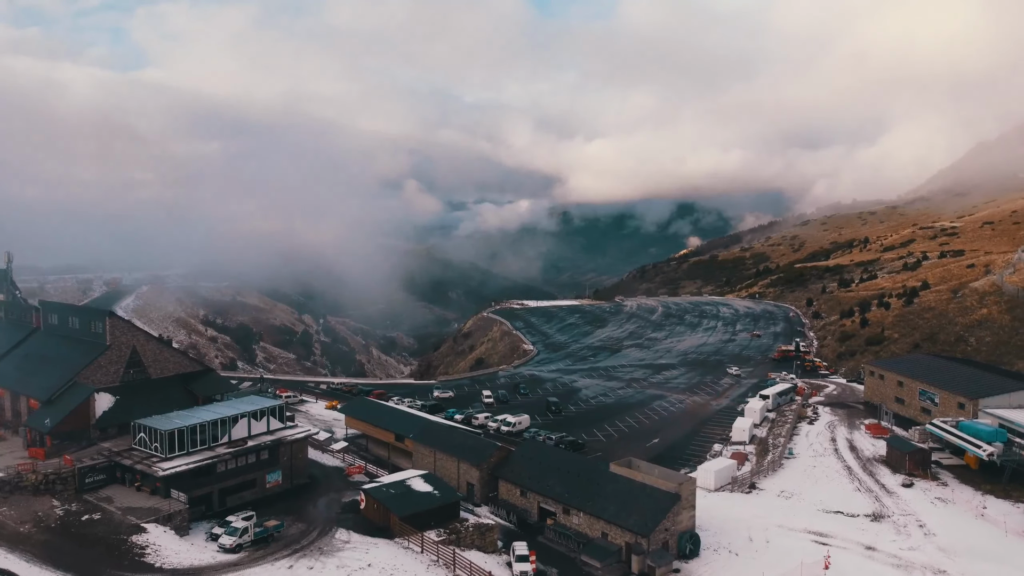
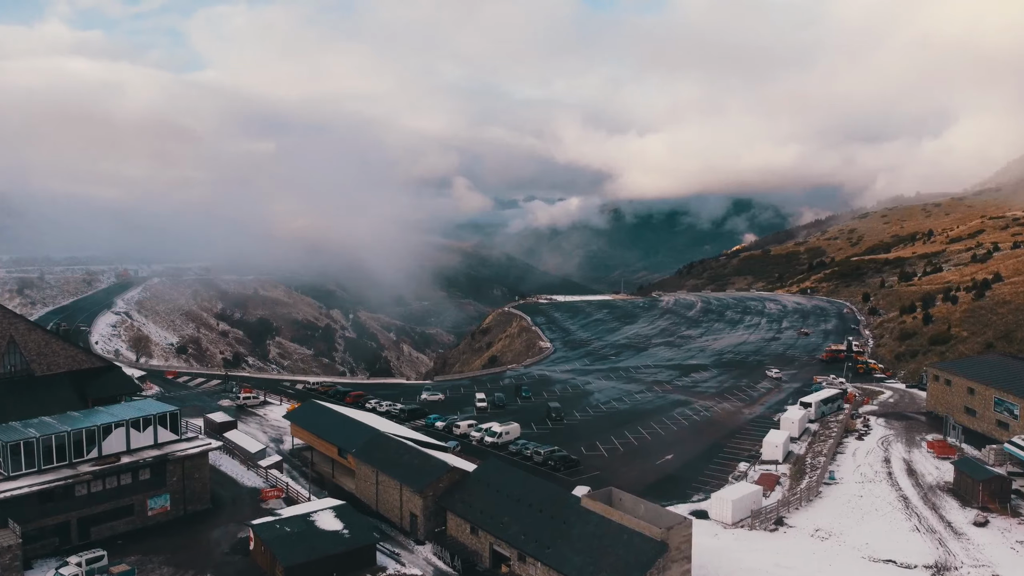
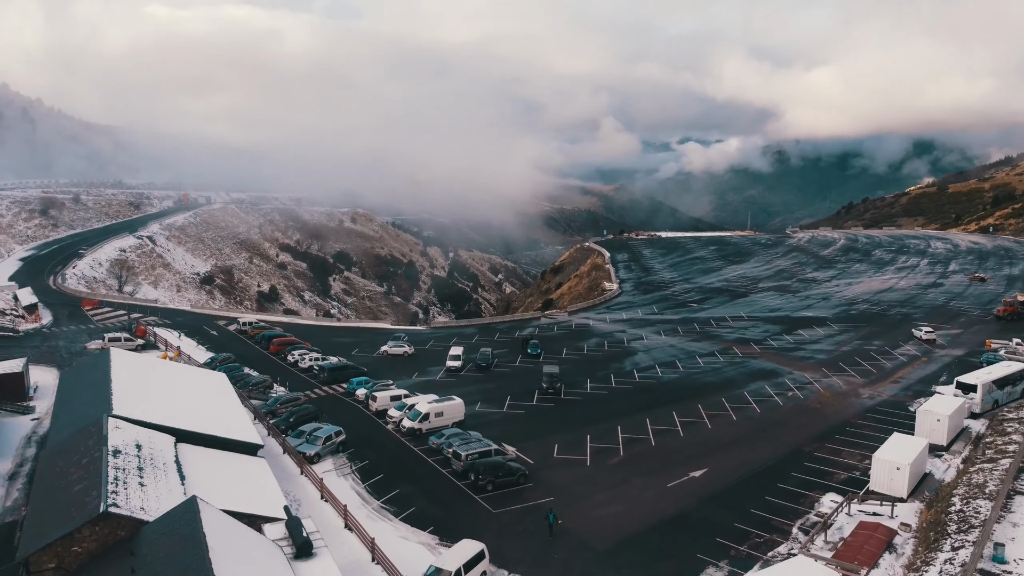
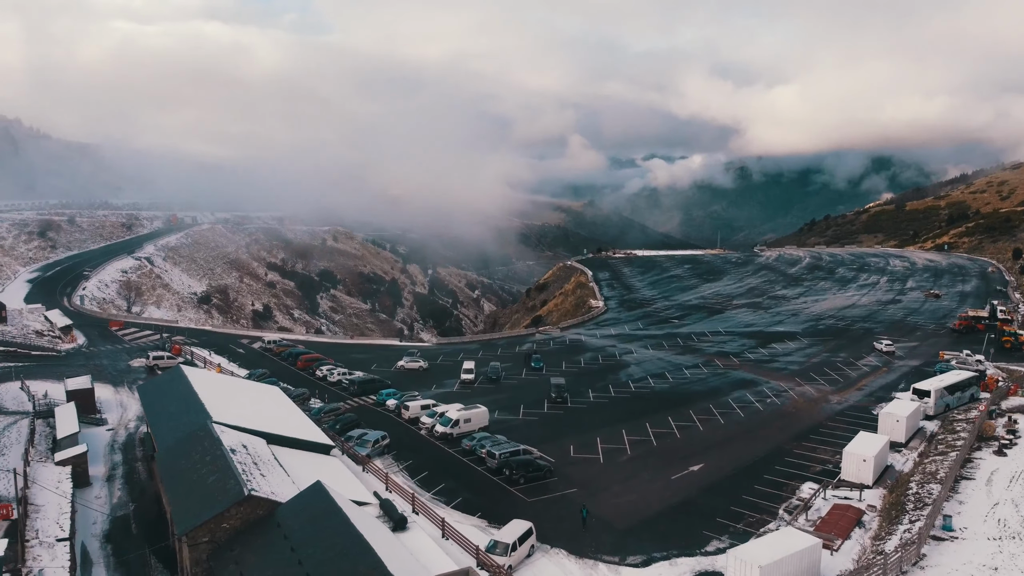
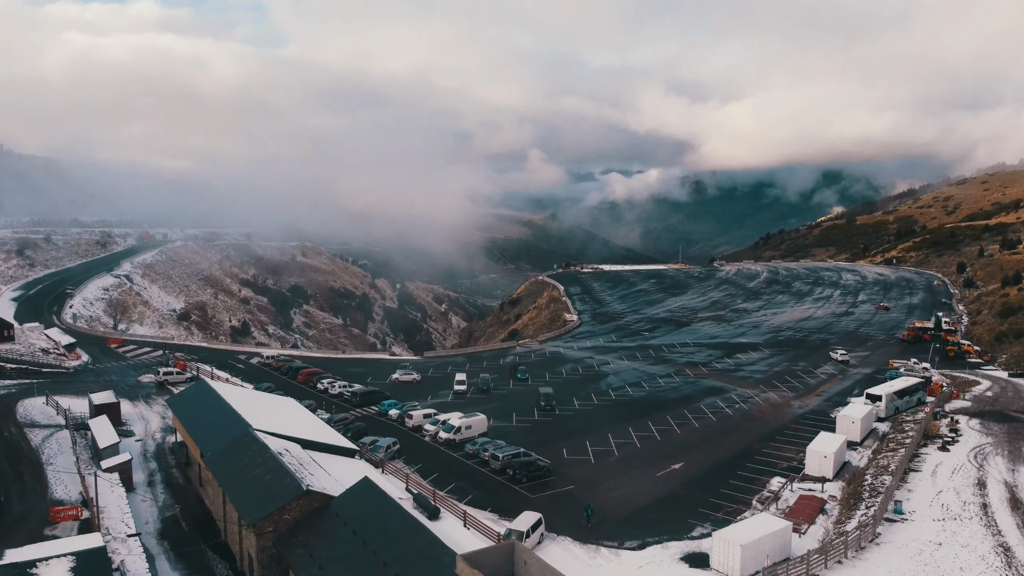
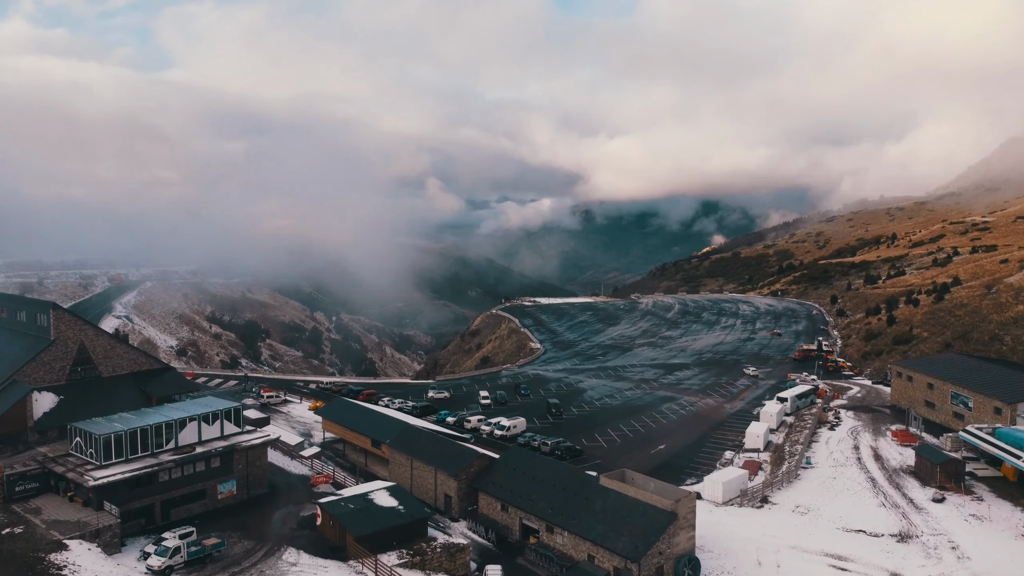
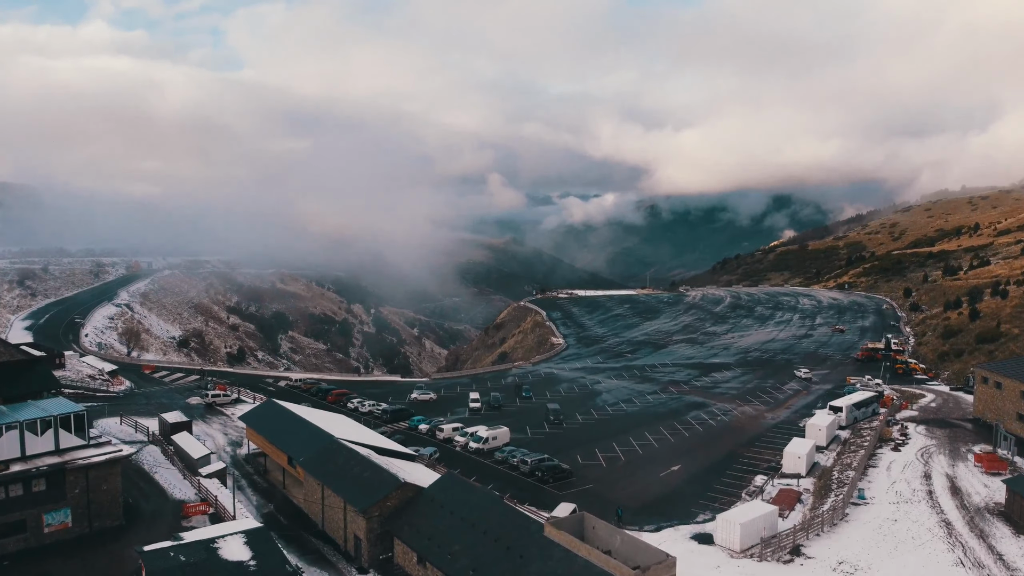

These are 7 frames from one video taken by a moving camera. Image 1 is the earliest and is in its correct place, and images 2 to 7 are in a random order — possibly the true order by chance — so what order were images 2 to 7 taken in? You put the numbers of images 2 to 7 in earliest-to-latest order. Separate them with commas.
6, 2, 7, 5, 4, 3
